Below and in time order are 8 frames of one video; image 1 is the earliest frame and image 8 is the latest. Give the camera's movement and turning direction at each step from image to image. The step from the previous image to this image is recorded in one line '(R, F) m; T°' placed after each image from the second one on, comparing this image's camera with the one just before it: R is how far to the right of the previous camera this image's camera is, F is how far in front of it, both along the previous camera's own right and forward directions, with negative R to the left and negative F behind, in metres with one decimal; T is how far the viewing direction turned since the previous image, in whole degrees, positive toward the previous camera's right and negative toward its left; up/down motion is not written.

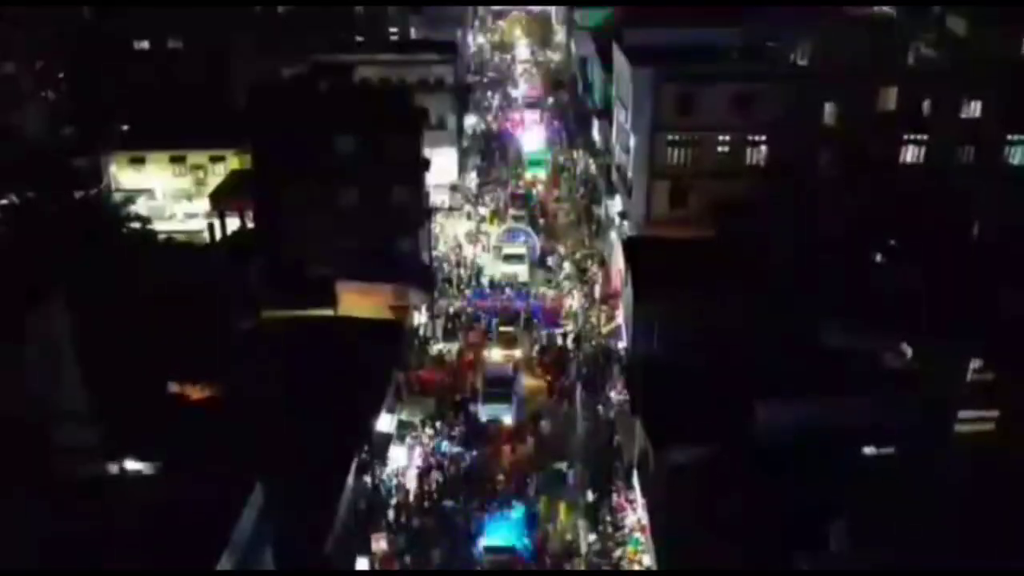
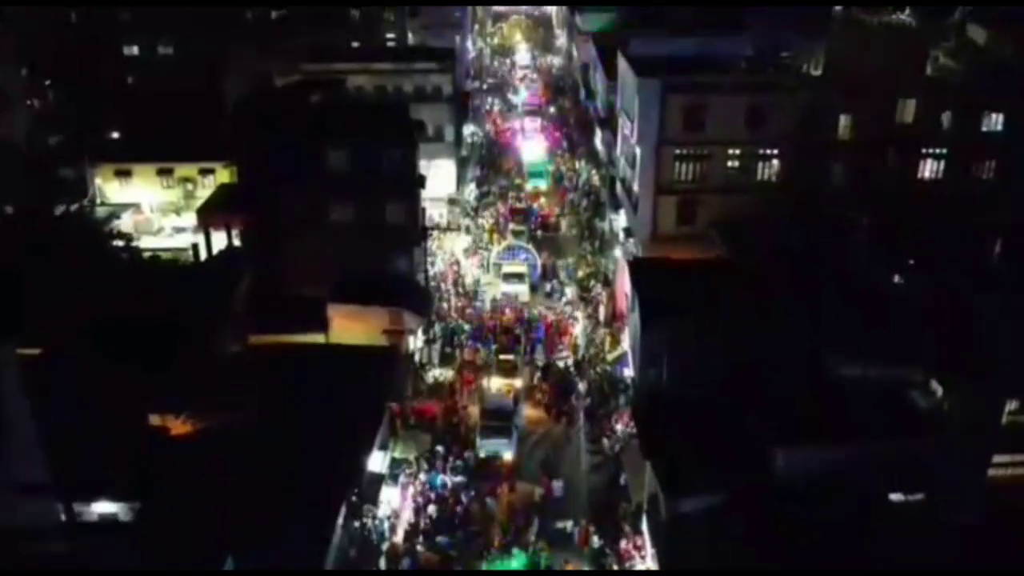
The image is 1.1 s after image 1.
(0.0, +1.3) m; 0°
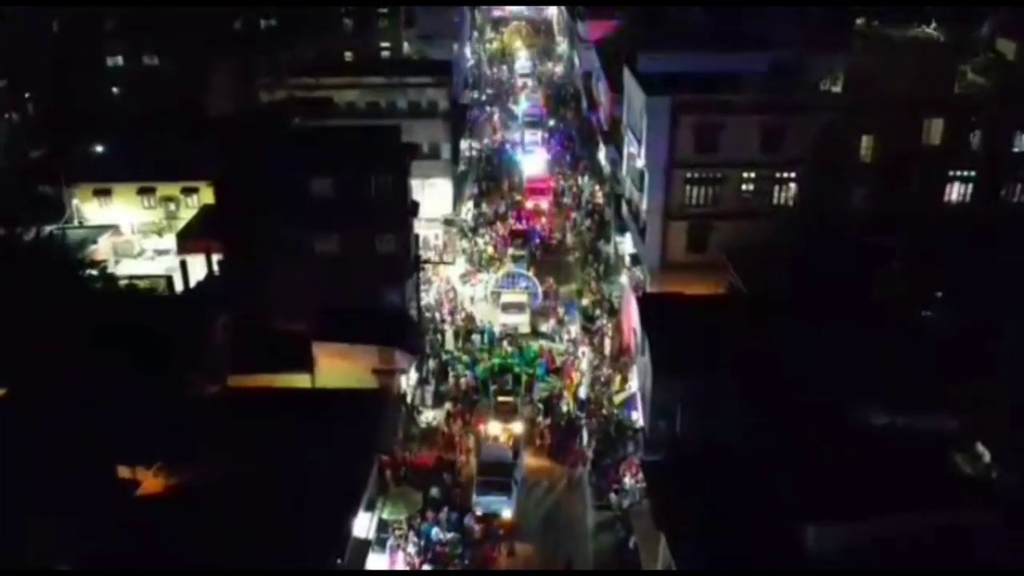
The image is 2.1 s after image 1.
(0.0, +1.9) m; 0°
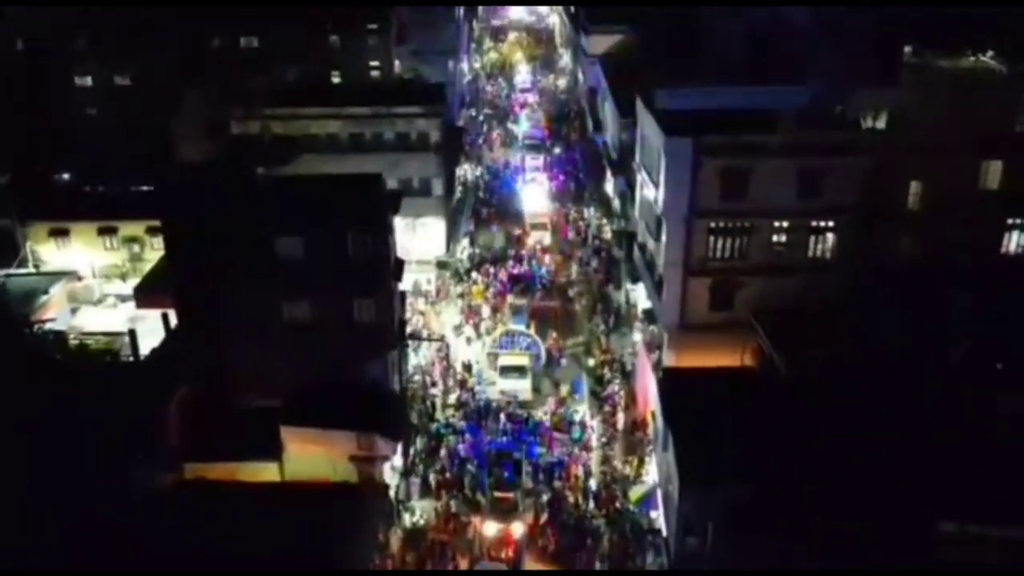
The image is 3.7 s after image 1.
(0.0, +3.3) m; 0°
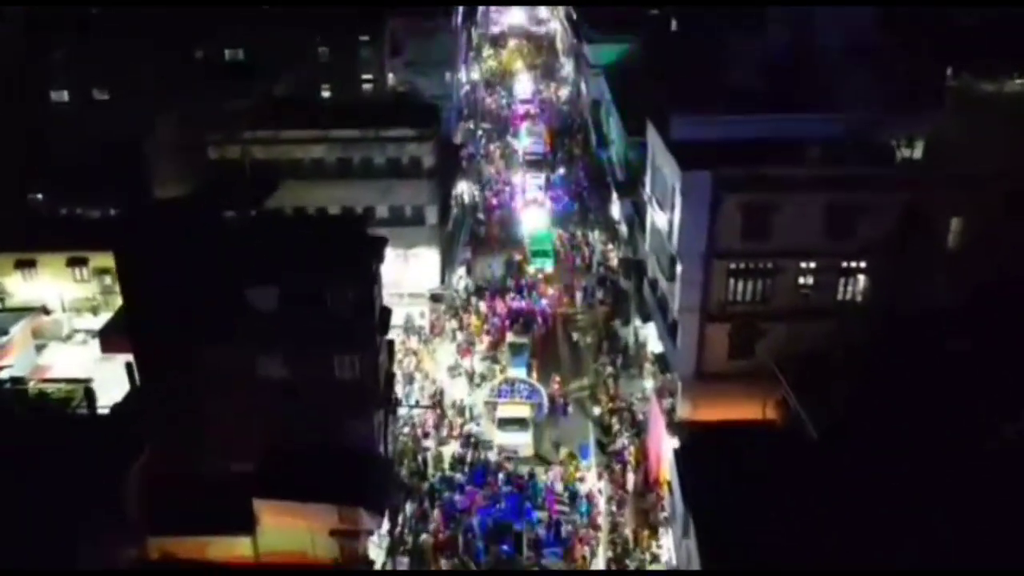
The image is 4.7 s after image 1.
(0.0, +2.2) m; 0°
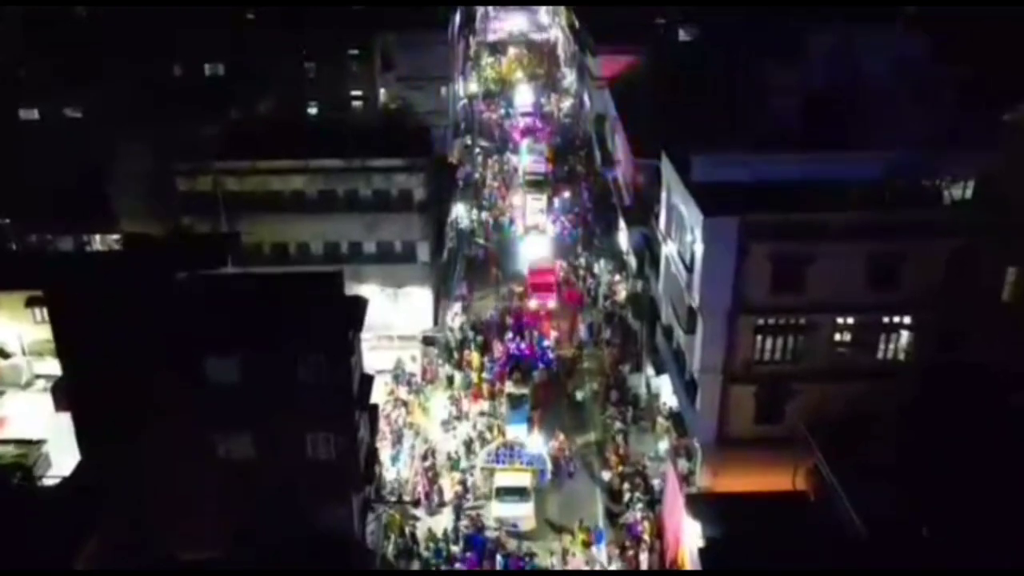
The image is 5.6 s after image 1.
(0.0, +2.5) m; 0°
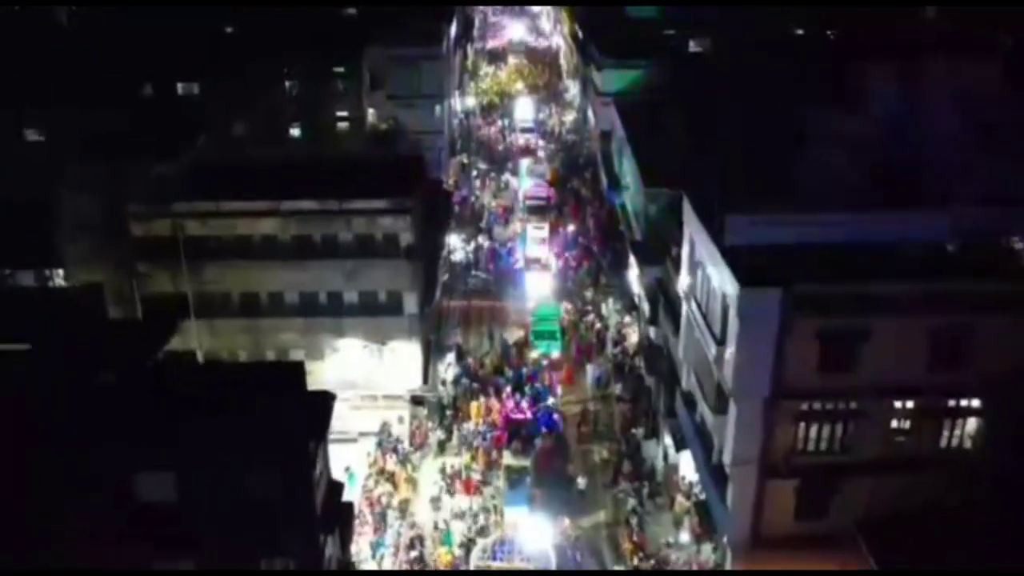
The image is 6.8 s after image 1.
(0.0, +2.9) m; 0°
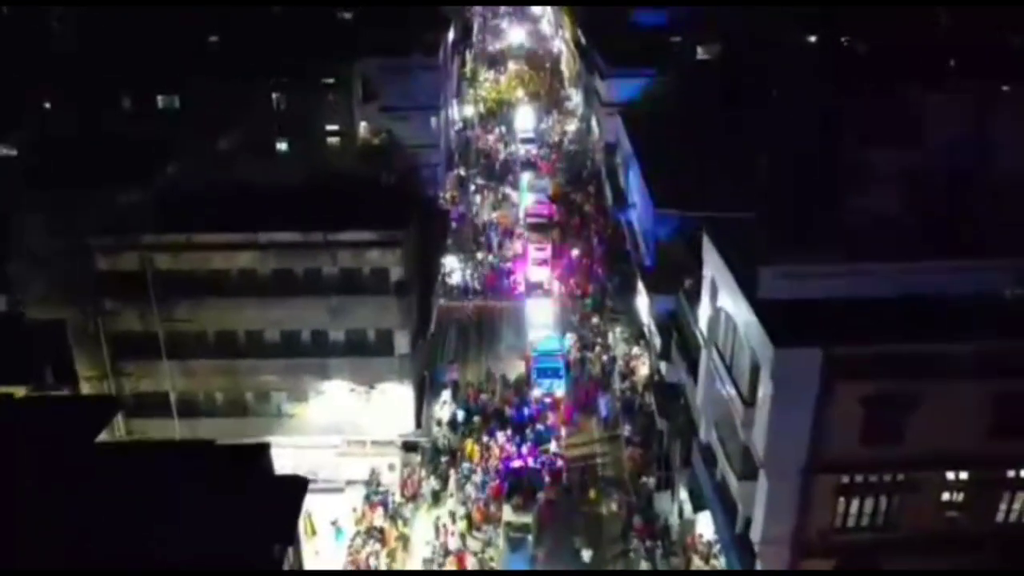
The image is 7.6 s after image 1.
(0.0, +1.9) m; 0°
